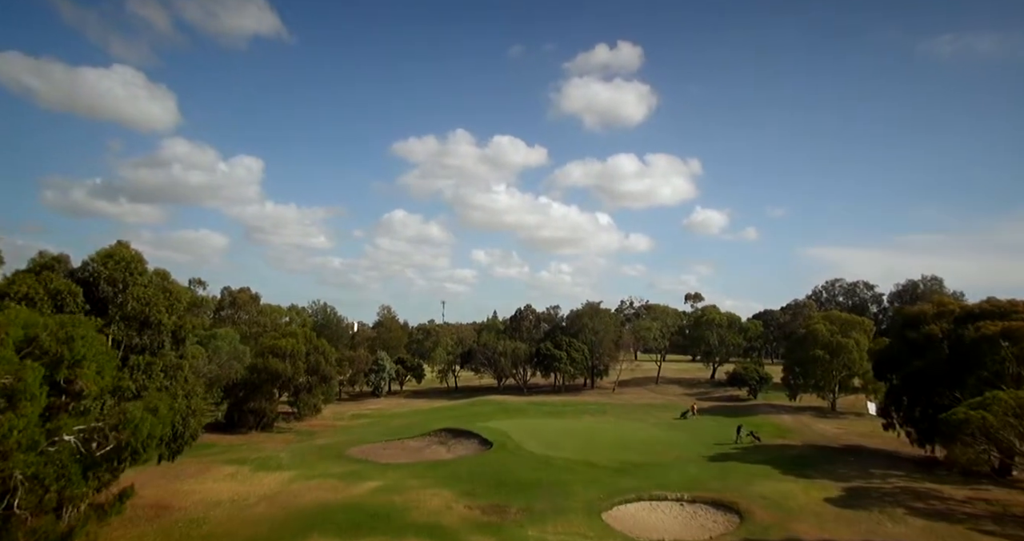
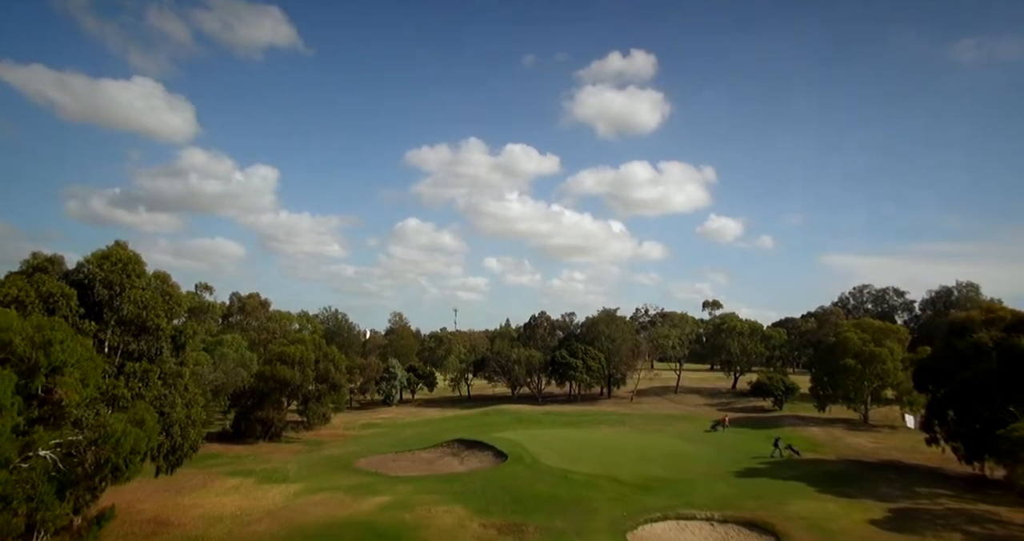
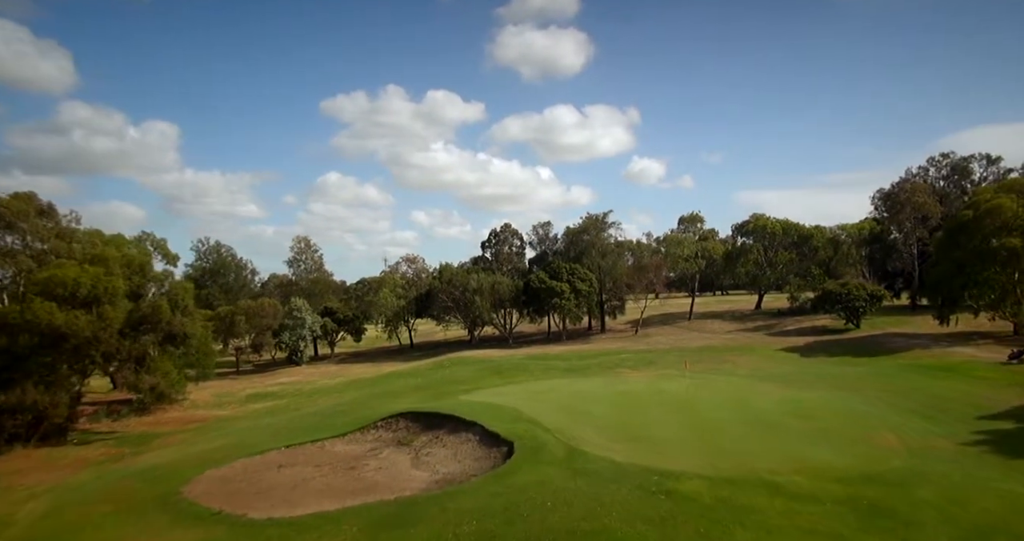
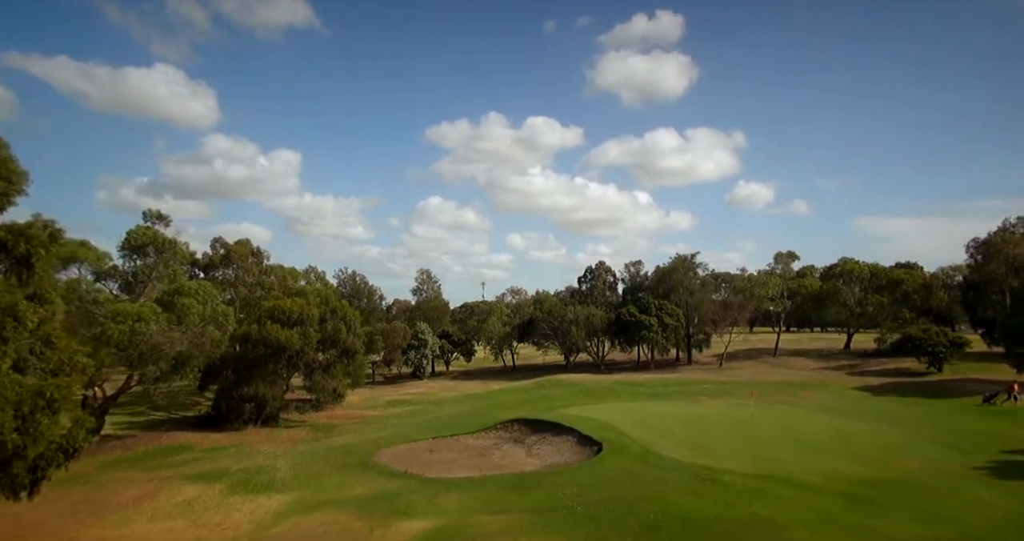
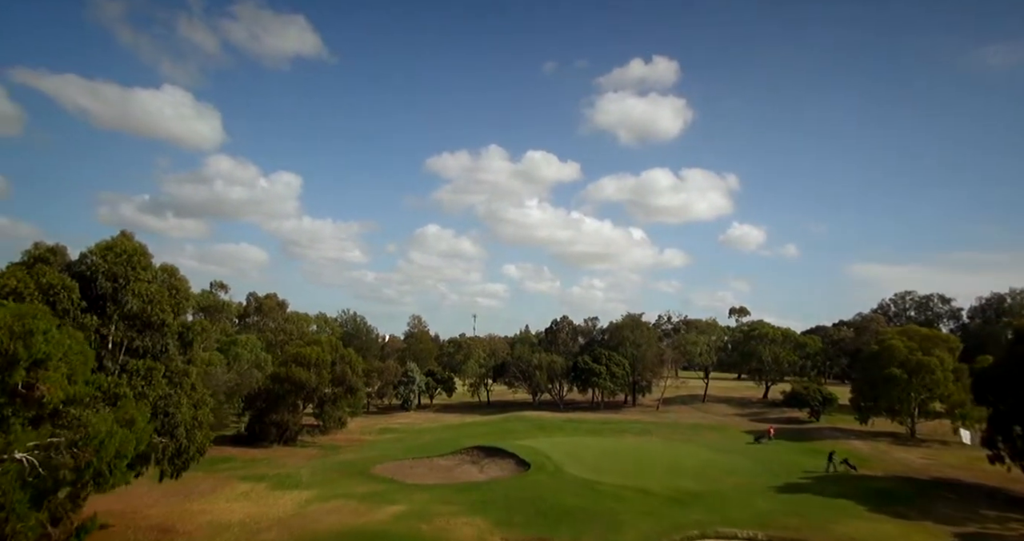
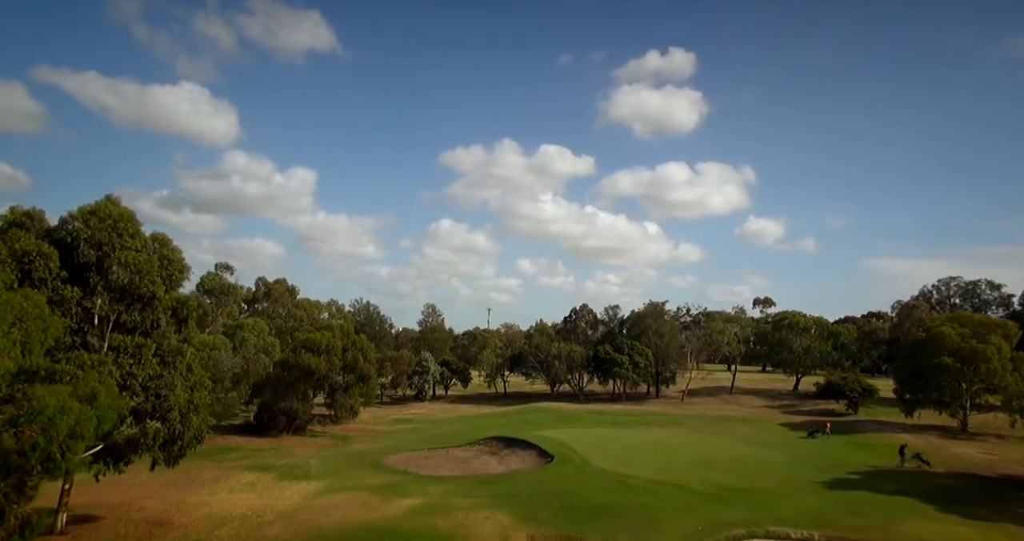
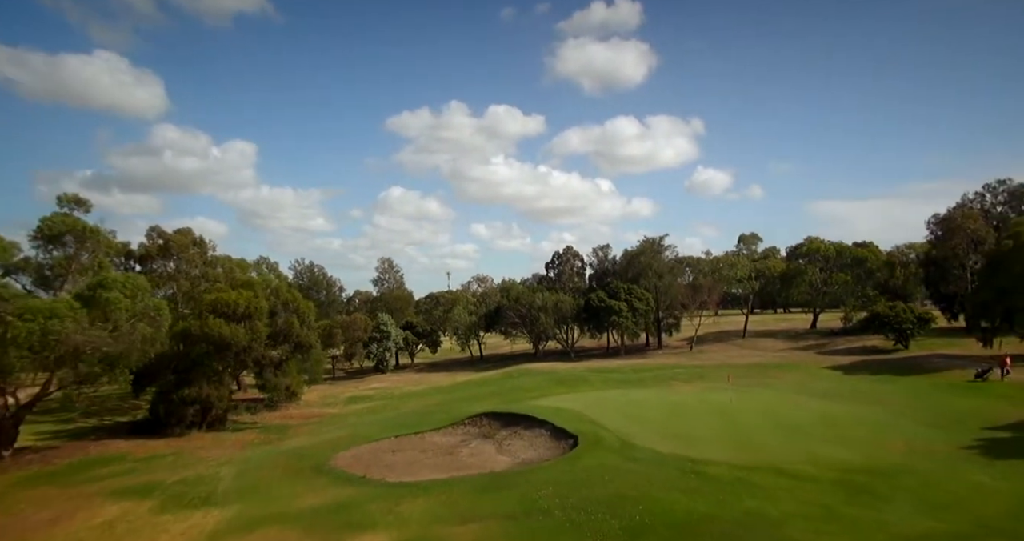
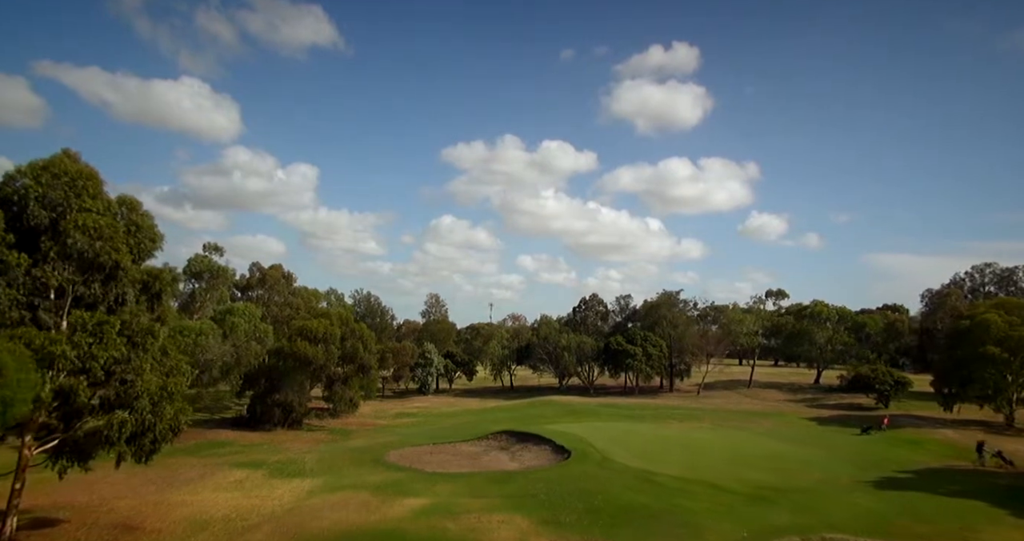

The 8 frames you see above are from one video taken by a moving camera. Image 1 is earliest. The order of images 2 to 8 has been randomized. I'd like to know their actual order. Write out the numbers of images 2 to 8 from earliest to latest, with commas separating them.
2, 5, 6, 8, 4, 7, 3
